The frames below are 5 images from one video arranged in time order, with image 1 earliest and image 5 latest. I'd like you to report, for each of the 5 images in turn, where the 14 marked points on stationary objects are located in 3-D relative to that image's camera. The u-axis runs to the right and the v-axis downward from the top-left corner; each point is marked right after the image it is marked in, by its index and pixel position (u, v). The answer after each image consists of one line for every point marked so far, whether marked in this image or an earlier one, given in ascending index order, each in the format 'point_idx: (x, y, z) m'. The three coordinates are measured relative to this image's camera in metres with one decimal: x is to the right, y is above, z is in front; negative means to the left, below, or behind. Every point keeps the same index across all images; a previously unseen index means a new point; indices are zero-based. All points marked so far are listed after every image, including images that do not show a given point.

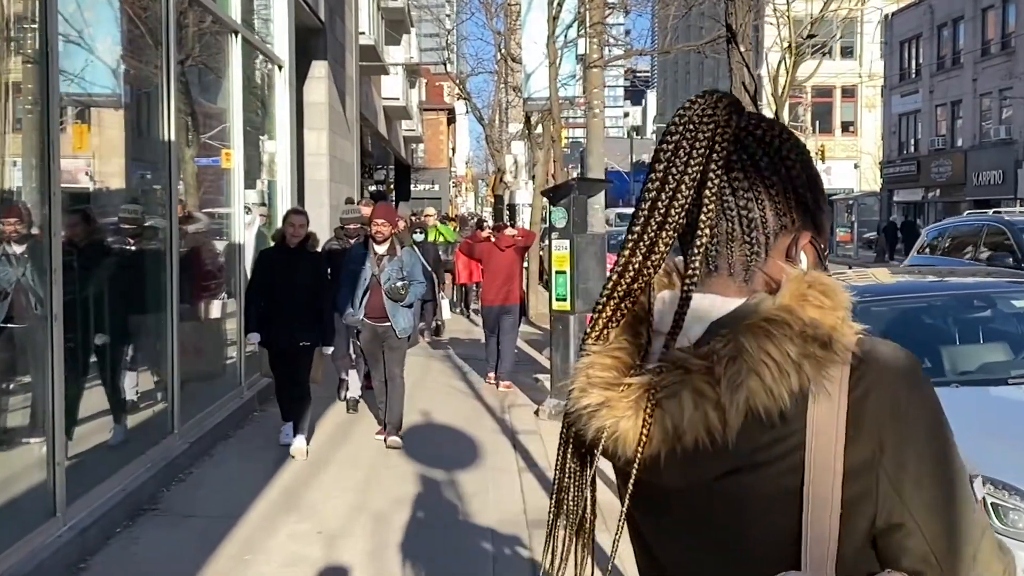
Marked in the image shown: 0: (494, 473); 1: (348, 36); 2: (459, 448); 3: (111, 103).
0: (-0.1, -1.3, +6.9) m
1: (-2.6, +4.0, +15.9) m
2: (-0.4, -1.2, +7.5) m
3: (-2.6, +1.2, +6.6) m
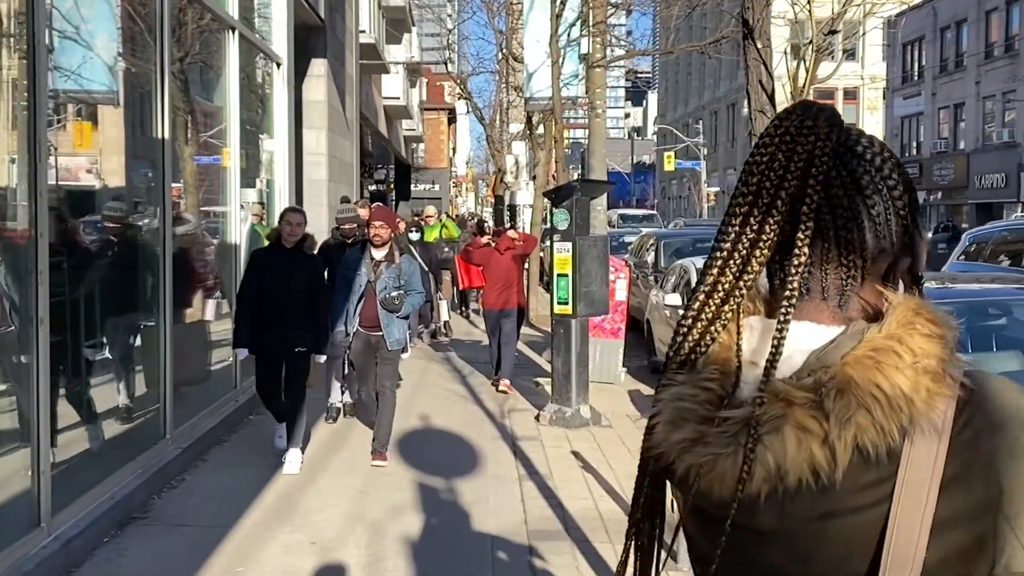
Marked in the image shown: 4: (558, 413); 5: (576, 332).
0: (-0.1, -1.3, +6.8) m
1: (-2.6, +4.0, +15.8) m
2: (-0.4, -1.2, +7.4) m
3: (-2.6, +1.2, +6.5) m
4: (+0.4, -1.1, +8.6) m
5: (+0.6, -0.4, +8.6) m
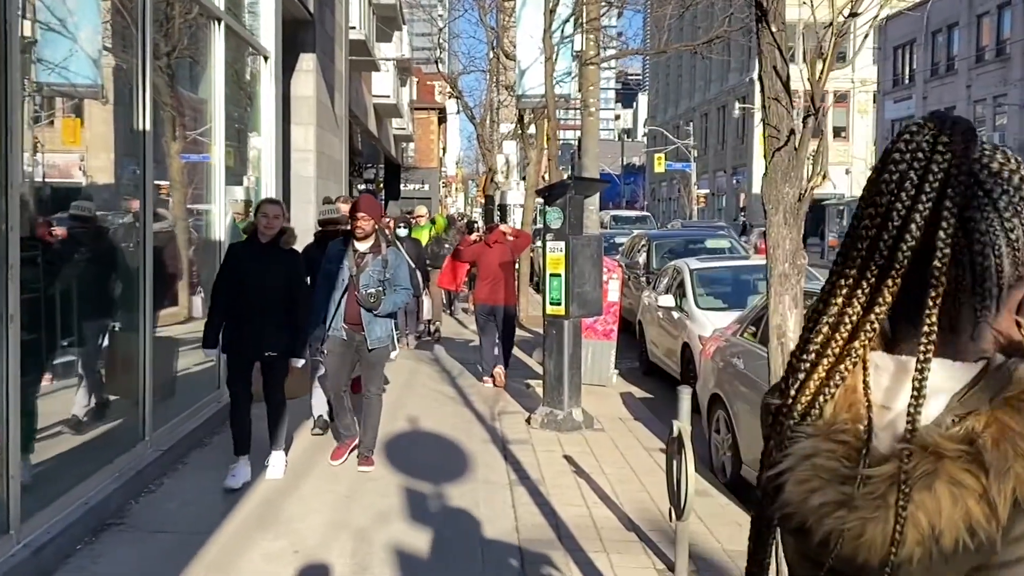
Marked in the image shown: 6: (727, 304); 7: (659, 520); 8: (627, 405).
0: (-0.2, -1.3, +6.6) m
1: (-2.7, +4.0, +15.5) m
2: (-0.5, -1.2, +7.2) m
3: (-2.6, +1.2, +6.2) m
4: (+0.3, -1.1, +8.4) m
5: (+0.5, -0.4, +8.4) m
6: (+2.4, -0.2, +11.1) m
7: (+0.9, -1.4, +5.9) m
8: (+1.2, -1.2, +10.1) m
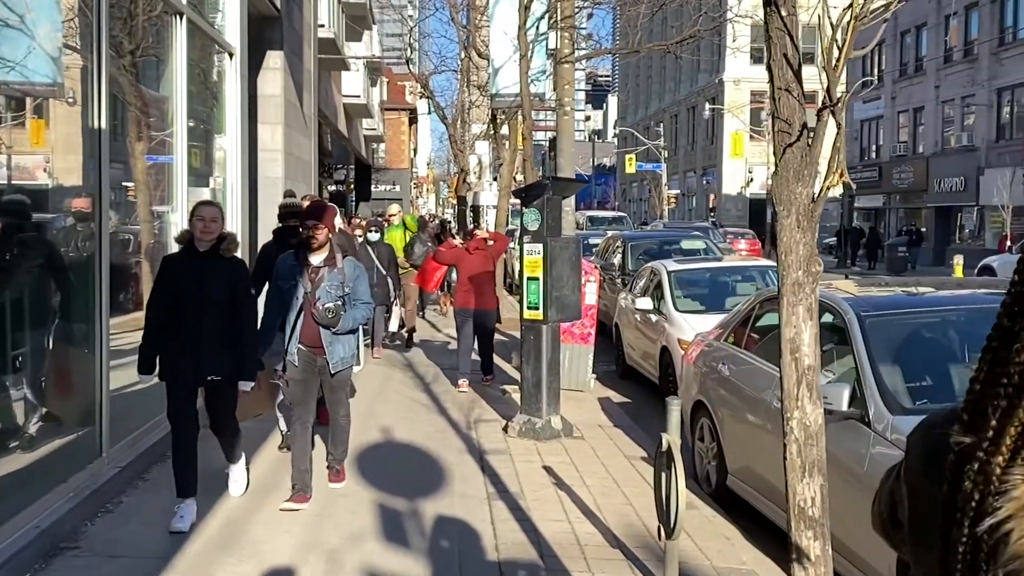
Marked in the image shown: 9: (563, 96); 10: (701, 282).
0: (-0.3, -1.3, +6.3) m
1: (-3.1, +4.0, +15.2) m
2: (-0.6, -1.3, +6.9) m
3: (-2.8, +1.2, +5.9) m
4: (+0.1, -1.1, +8.2) m
5: (+0.3, -0.4, +8.2) m
6: (+2.1, -0.2, +10.9) m
7: (+0.8, -1.4, +5.7) m
8: (+0.9, -1.2, +9.9) m
9: (+0.6, +2.3, +12.0) m
10: (+2.2, +0.1, +11.4) m
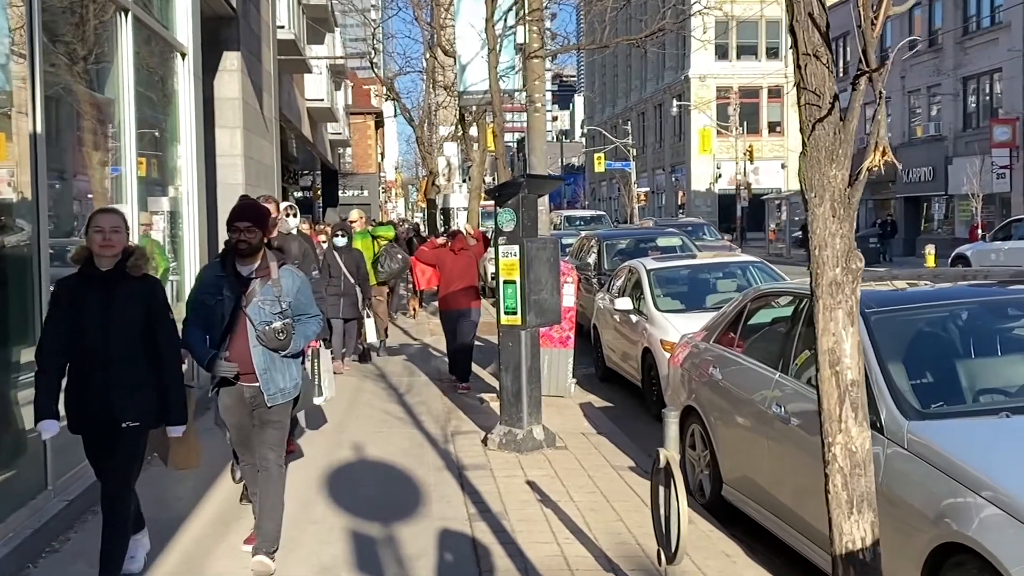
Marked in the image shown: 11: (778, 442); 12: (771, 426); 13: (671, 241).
0: (-0.4, -1.4, +5.8) m
1: (-3.7, +3.8, +14.6) m
2: (-0.7, -1.3, +6.4) m
3: (-2.9, +1.0, +5.4) m
4: (0.0, -1.1, +7.7) m
5: (+0.1, -0.4, +7.7) m
6: (+1.8, -0.2, +10.5) m
7: (+0.7, -1.4, +5.3) m
8: (+0.7, -1.2, +9.5) m
9: (+0.3, +2.3, +11.6) m
10: (+1.9, +0.1, +11.0) m
11: (+1.5, -0.9, +5.7) m
12: (+1.5, -0.8, +5.8) m
13: (+2.4, +0.7, +15.1) m
